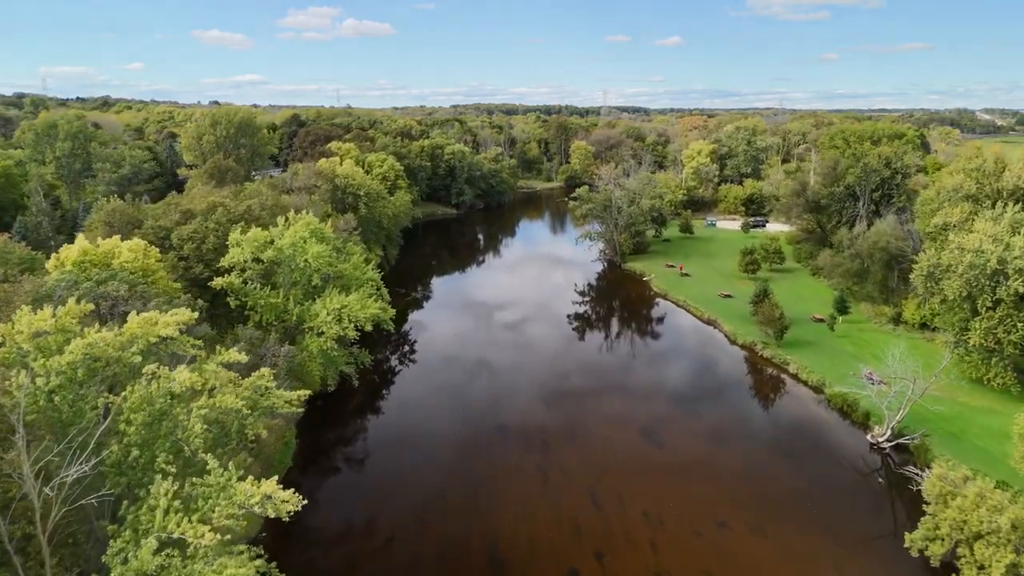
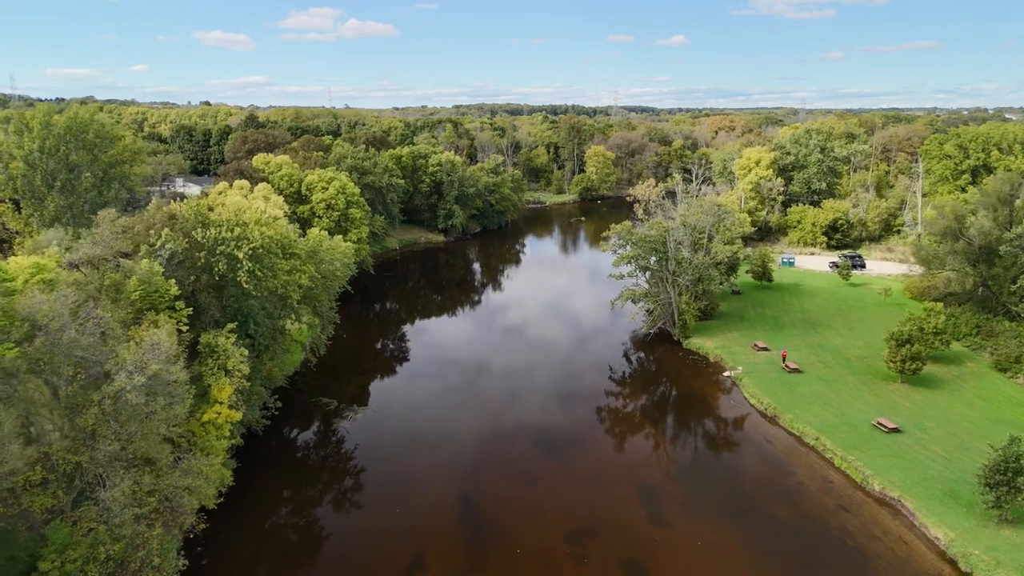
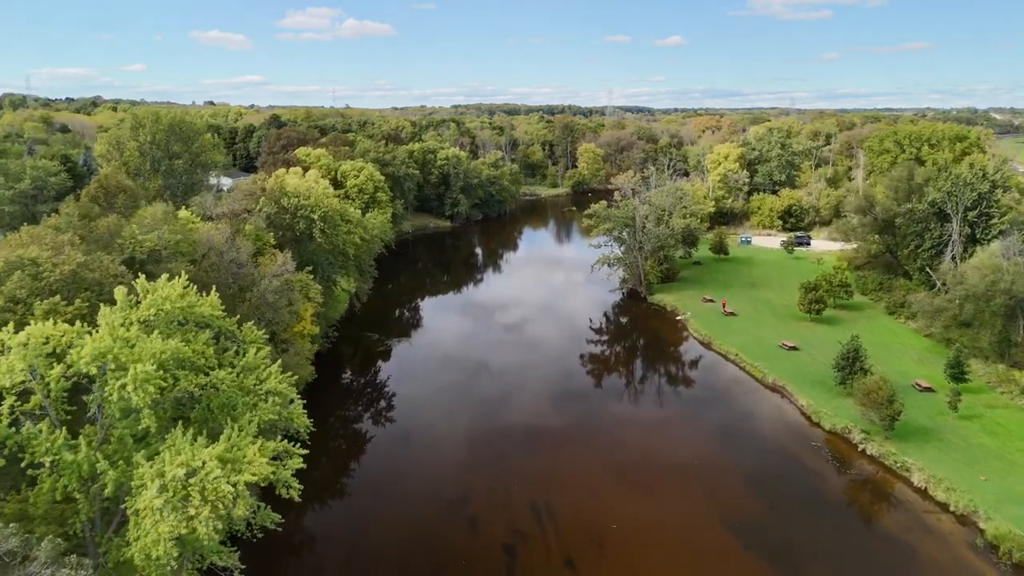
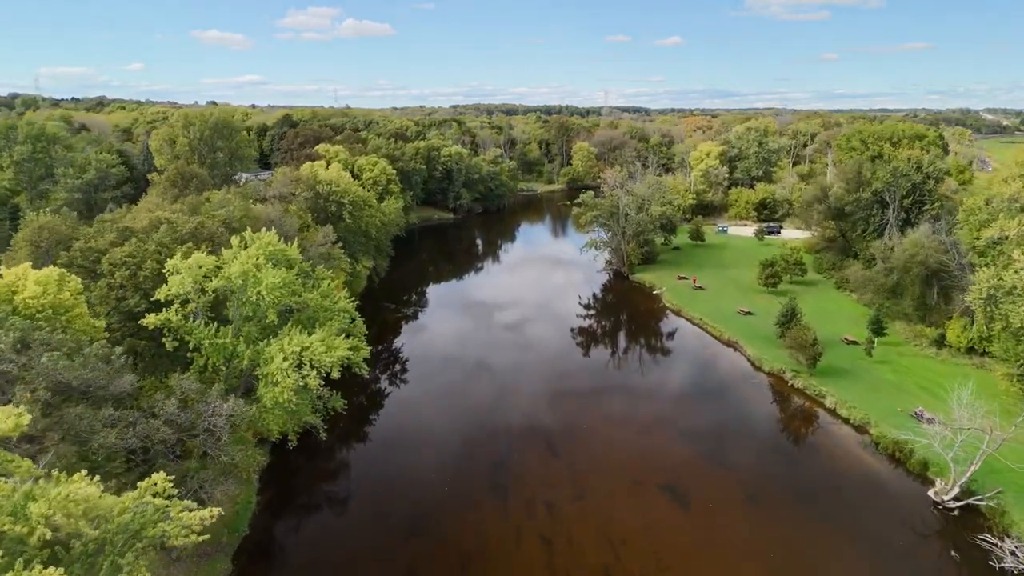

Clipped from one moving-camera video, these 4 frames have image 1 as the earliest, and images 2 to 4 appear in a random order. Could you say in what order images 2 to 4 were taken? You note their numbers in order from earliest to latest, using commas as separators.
4, 3, 2
